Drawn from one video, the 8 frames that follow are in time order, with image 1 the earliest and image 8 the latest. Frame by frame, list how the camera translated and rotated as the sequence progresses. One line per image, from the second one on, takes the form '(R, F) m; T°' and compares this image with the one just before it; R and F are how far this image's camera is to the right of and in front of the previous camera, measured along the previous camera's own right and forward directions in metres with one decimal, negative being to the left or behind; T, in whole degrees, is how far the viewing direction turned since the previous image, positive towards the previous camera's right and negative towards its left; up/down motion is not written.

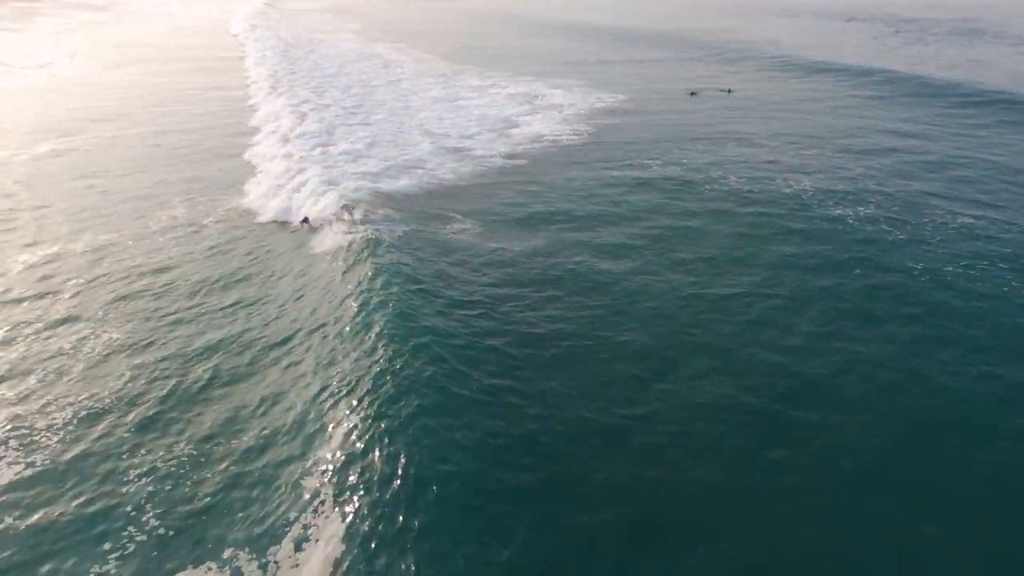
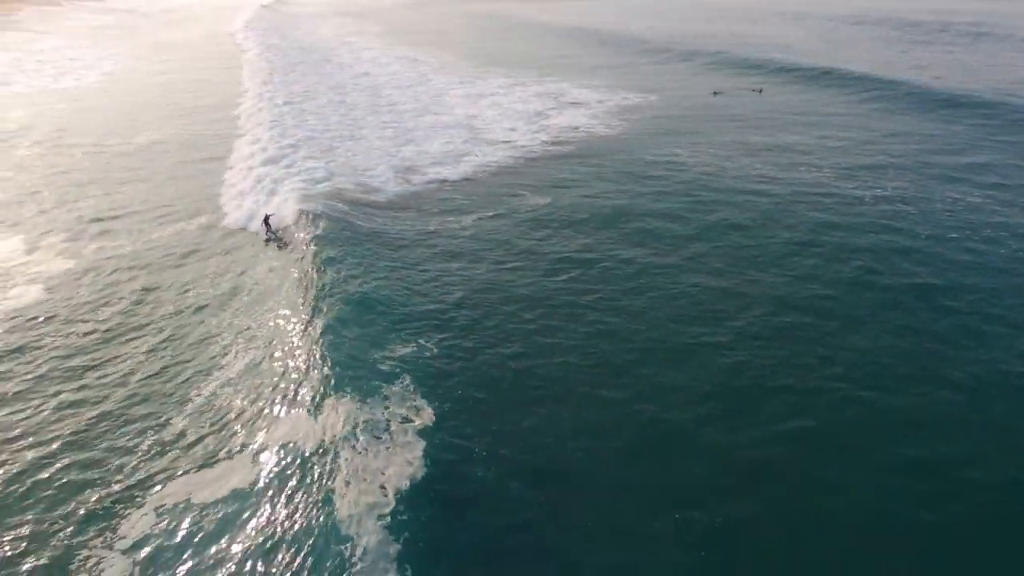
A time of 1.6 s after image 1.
(-1.5, -1.6) m; 0°
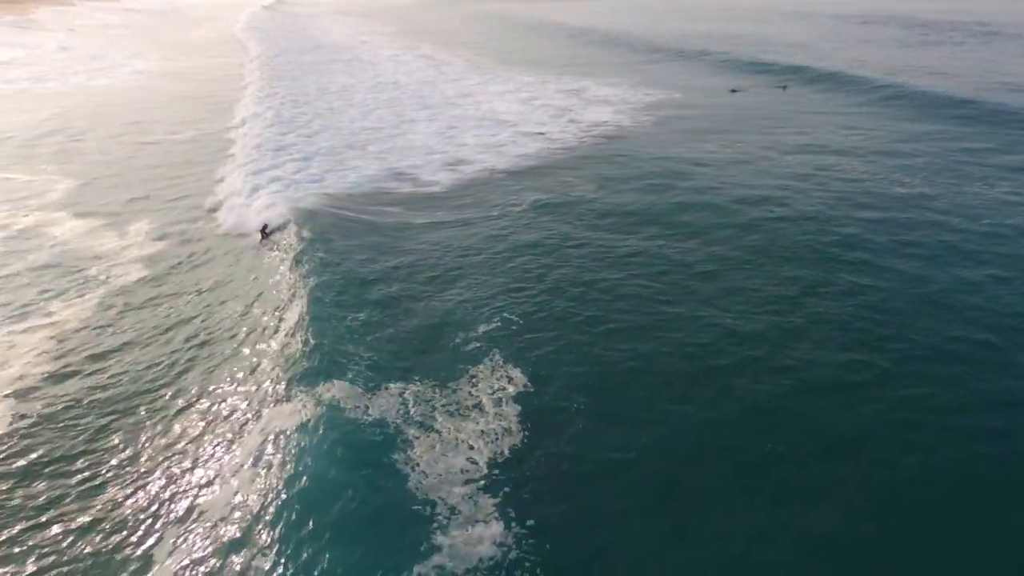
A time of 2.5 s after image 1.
(-1.3, -0.7) m; 0°
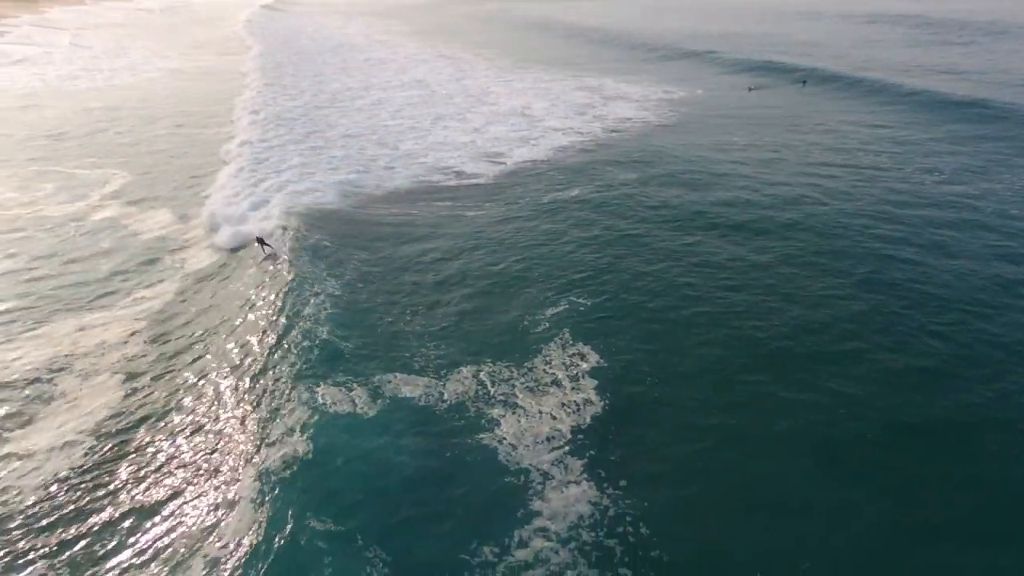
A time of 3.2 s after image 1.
(-1.3, -0.6) m; 0°
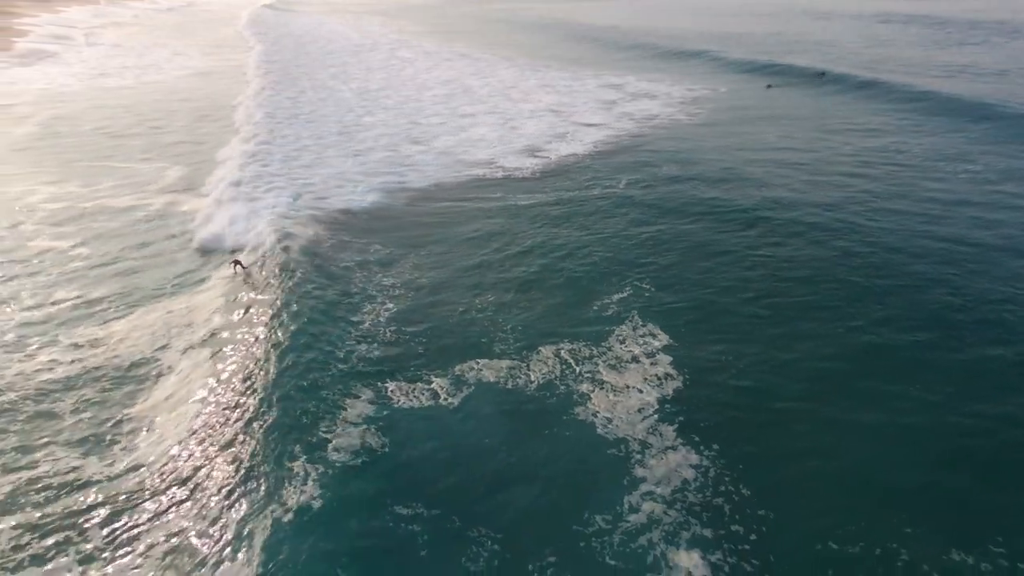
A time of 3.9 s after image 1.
(-1.5, -0.6) m; 0°
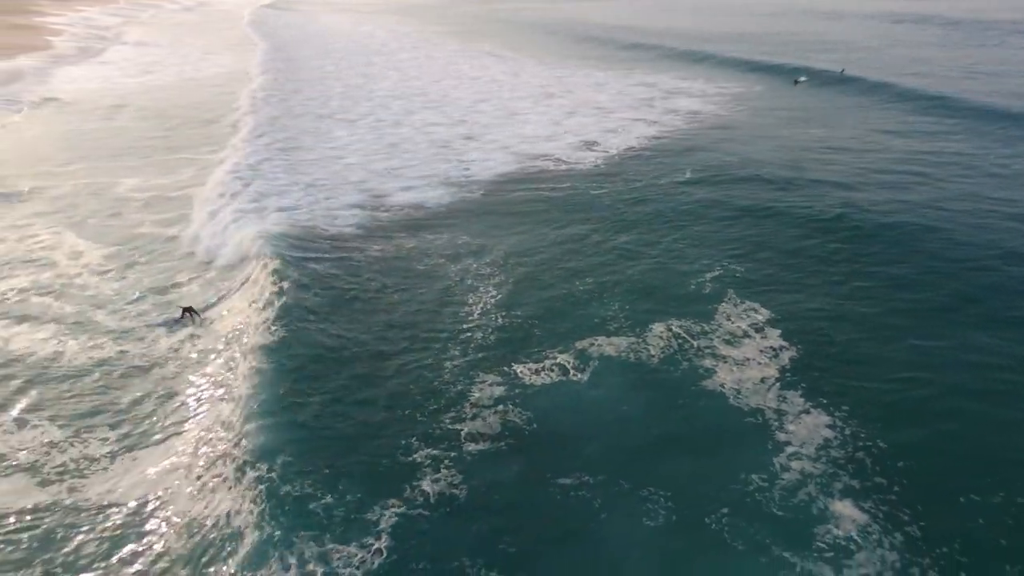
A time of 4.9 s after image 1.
(-2.4, -0.8) m; 0°
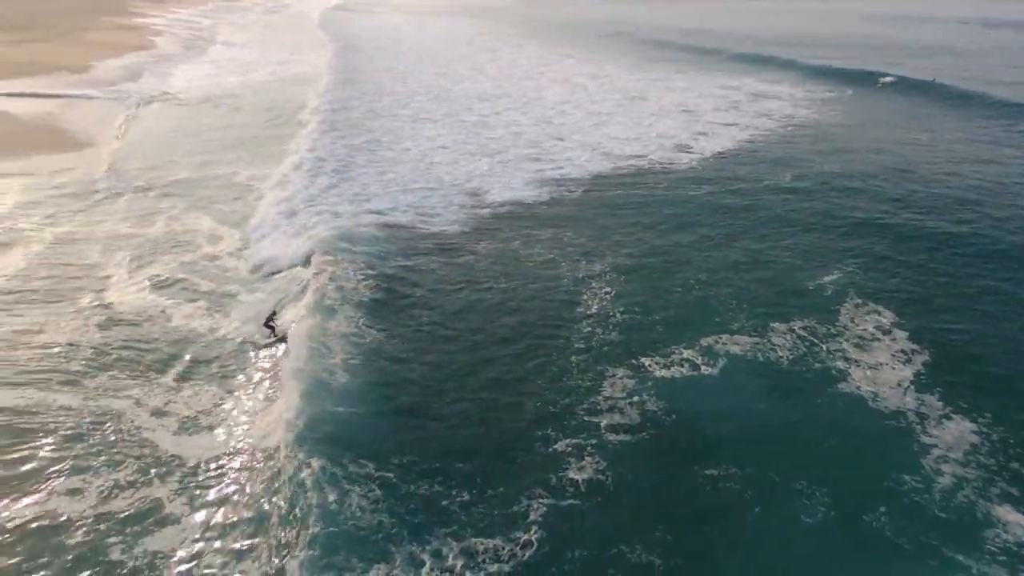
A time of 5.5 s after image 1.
(-1.5, -0.3) m; -4°
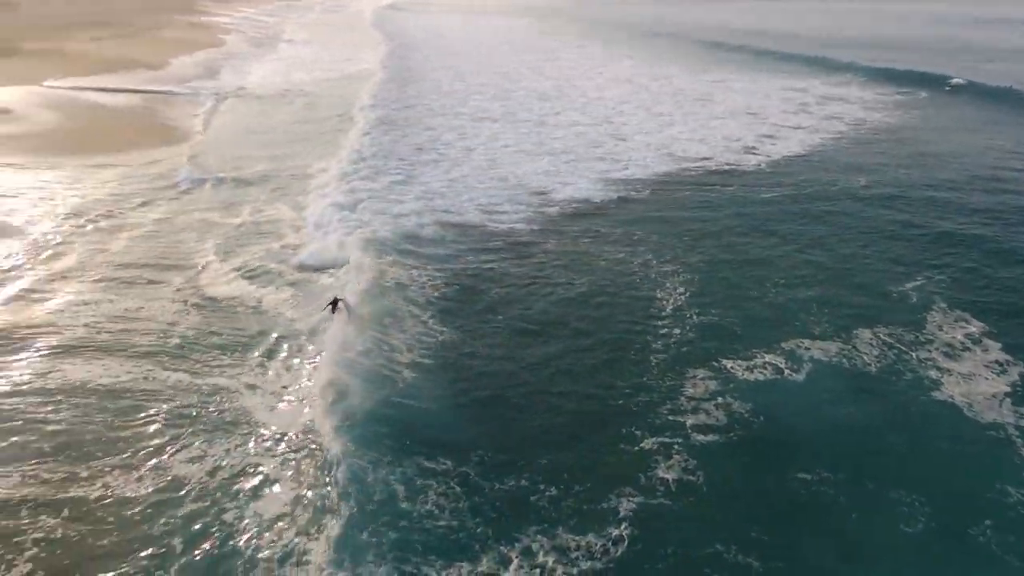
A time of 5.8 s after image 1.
(-0.8, -0.1) m; -4°
